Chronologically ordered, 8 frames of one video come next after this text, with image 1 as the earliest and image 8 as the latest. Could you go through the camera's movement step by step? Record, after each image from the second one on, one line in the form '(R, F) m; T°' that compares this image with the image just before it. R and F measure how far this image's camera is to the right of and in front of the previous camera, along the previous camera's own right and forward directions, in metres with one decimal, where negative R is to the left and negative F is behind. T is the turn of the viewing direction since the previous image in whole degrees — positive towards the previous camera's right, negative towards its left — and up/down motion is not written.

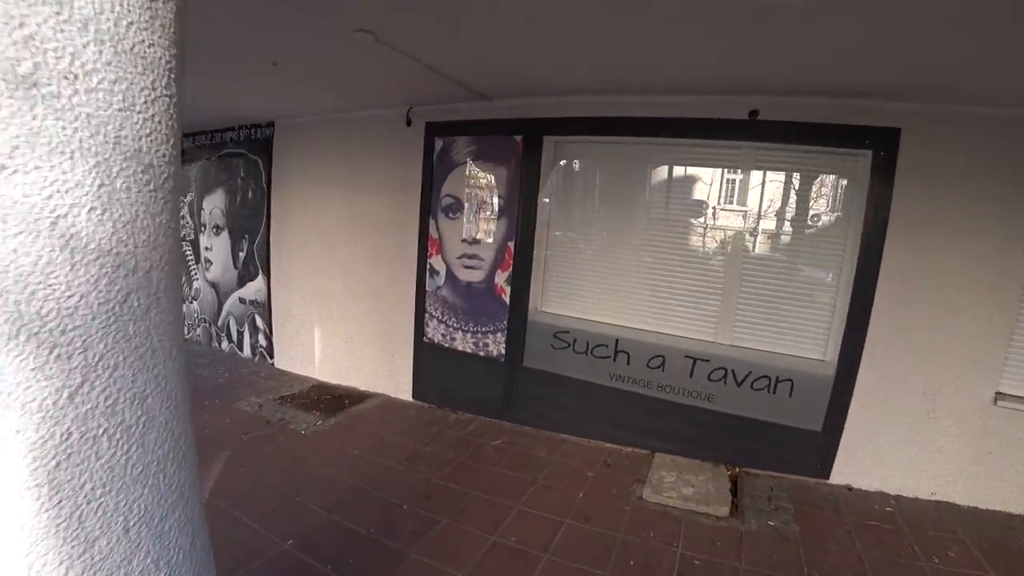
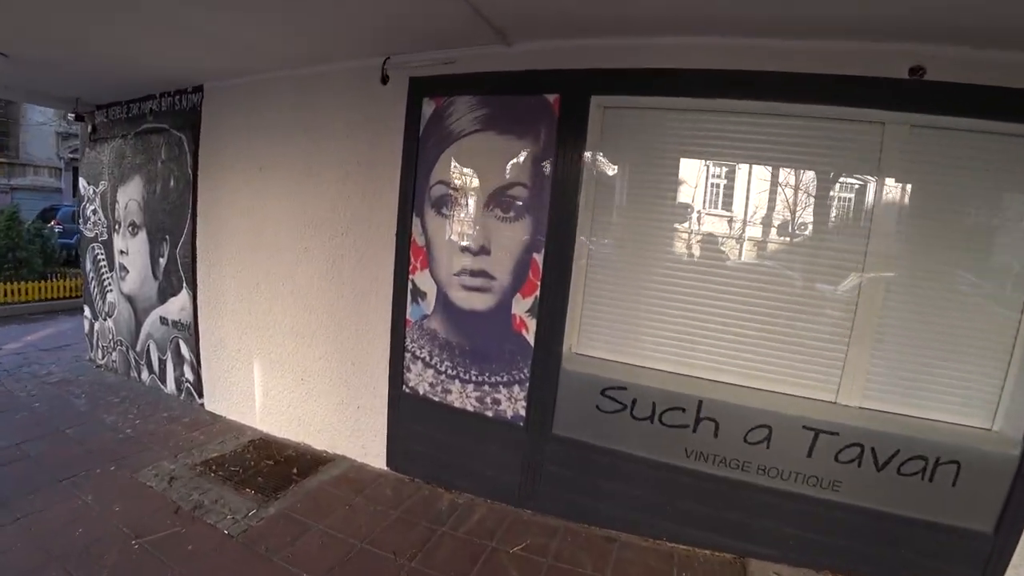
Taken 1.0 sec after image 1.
(-0.3, +1.1) m; +3°
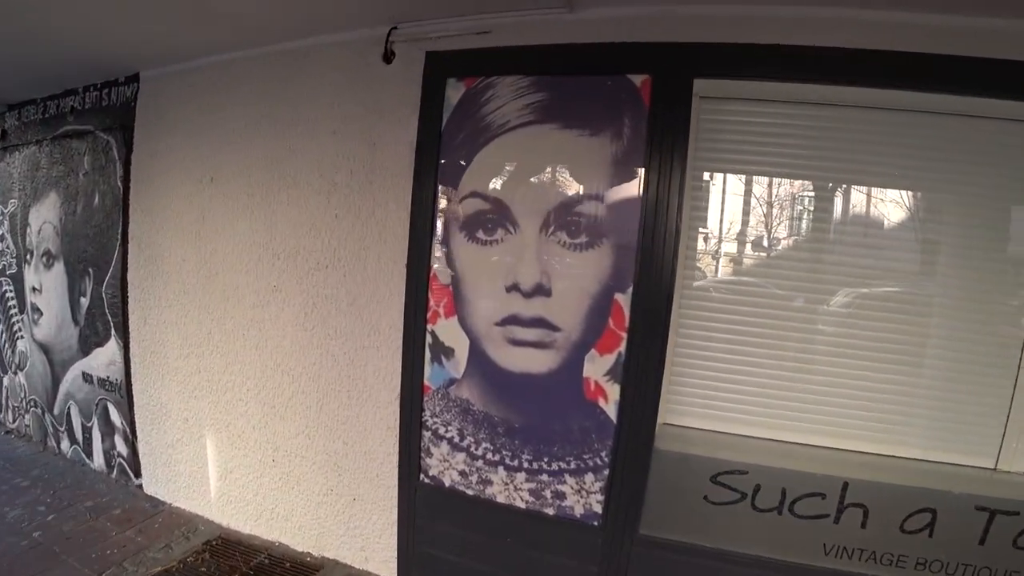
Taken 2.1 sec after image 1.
(-0.4, +0.7) m; +5°
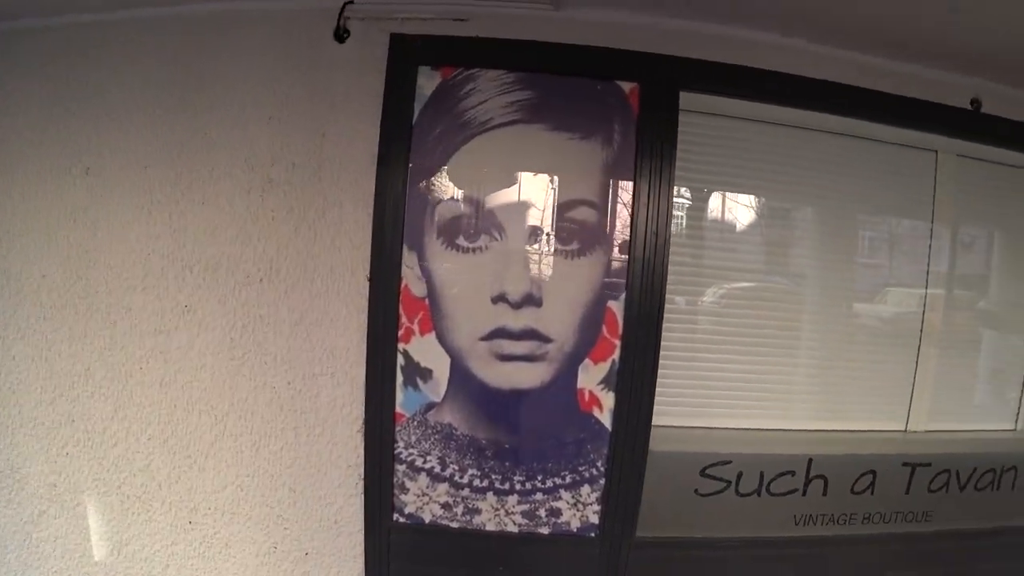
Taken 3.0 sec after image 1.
(-0.4, +0.2) m; +15°
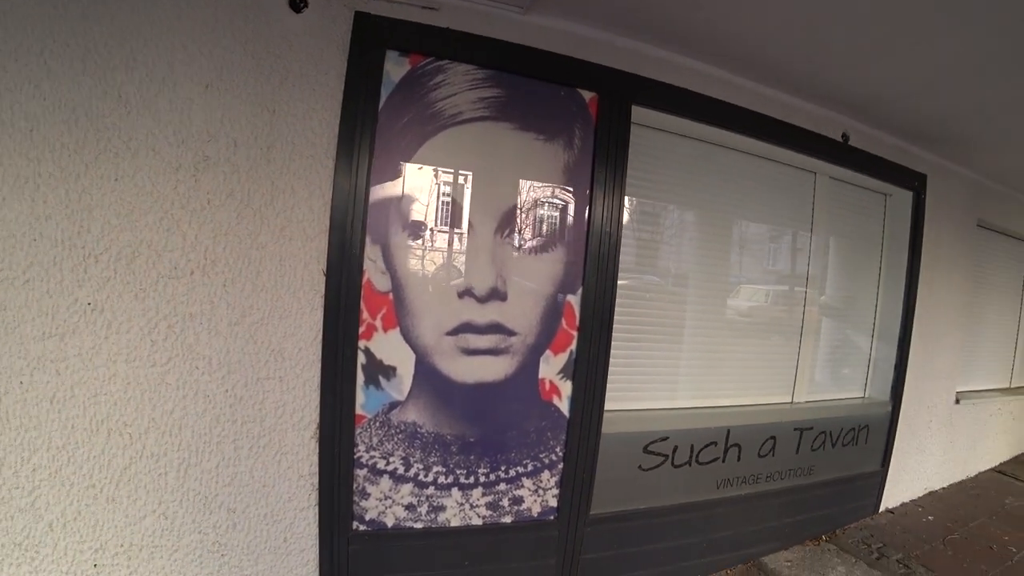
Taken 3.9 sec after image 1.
(-0.3, 0.0) m; +15°
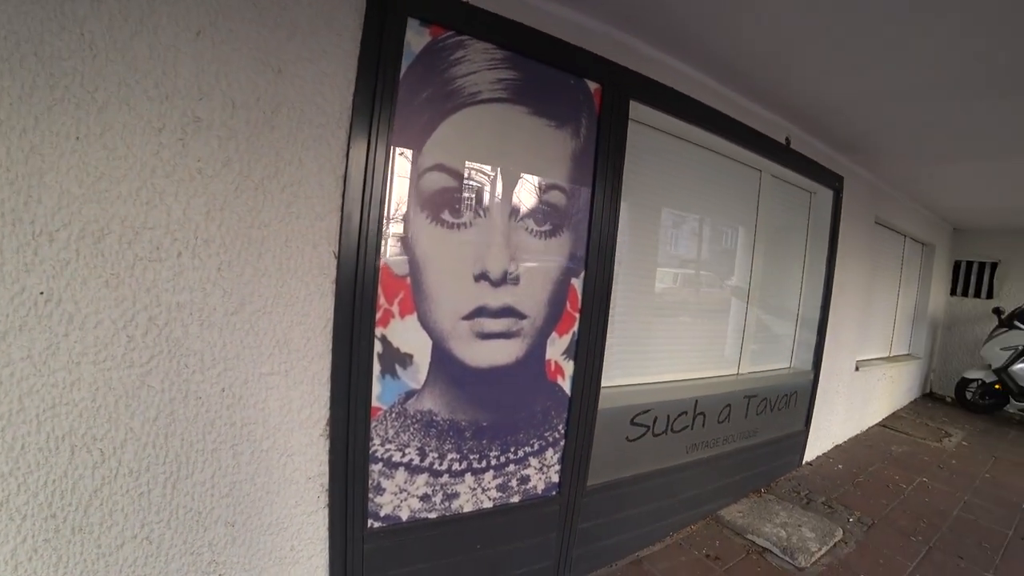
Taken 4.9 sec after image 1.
(-0.4, 0.0) m; +13°
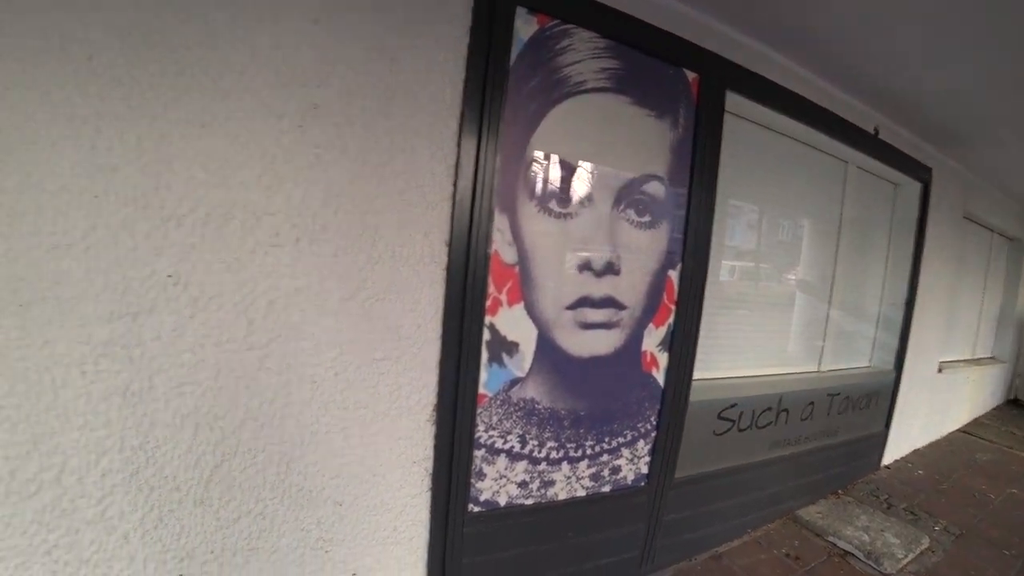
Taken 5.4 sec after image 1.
(-0.2, 0.0) m; -3°
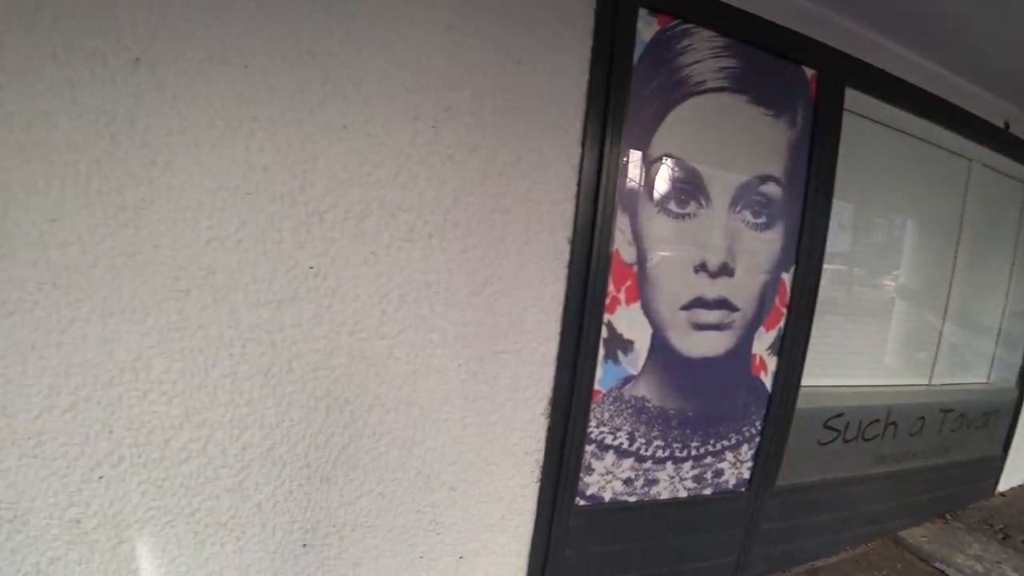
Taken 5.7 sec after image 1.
(-0.2, 0.0) m; -6°
